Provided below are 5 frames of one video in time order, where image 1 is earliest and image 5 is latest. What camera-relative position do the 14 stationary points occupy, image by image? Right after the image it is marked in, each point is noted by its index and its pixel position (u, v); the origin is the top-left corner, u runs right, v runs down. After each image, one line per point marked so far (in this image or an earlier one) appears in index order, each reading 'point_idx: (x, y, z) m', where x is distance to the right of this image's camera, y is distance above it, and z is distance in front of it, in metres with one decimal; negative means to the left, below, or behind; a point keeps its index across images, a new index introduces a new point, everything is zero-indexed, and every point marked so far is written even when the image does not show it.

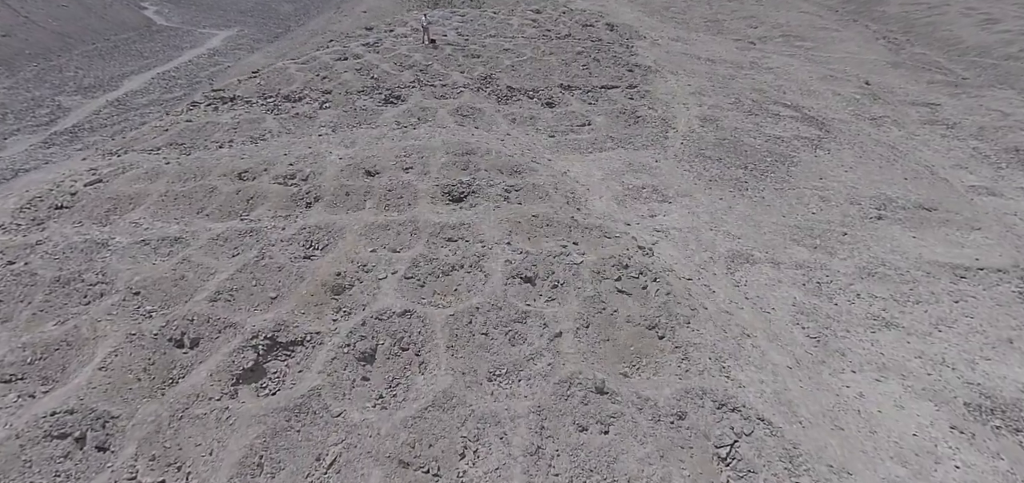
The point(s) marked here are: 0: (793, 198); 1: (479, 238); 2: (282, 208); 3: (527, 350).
0: (+7.5, +1.2, +13.1) m
1: (-0.7, +0.1, +10.2) m
2: (-5.6, +0.8, +11.9) m
3: (+0.2, -1.7, +7.9) m
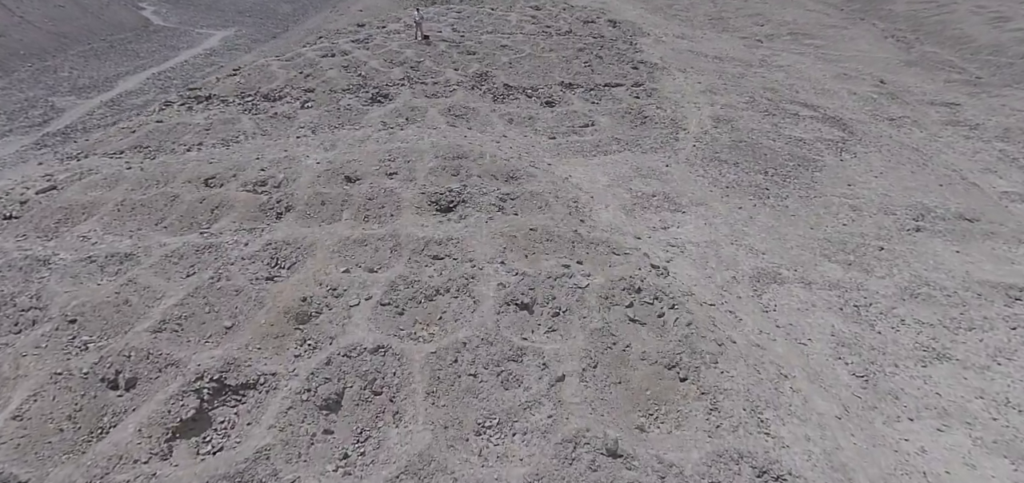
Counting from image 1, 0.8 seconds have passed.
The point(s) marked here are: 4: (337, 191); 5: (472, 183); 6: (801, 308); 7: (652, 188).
0: (+7.4, +0.8, +11.8) m
1: (-0.8, -0.2, +8.8) m
2: (-5.7, +0.5, +10.6) m
3: (+0.1, -2.1, +6.5) m
4: (-4.0, +1.2, +11.3) m
5: (-0.9, +1.3, +11.3) m
6: (+5.3, -1.2, +9.0) m
7: (+3.5, +1.3, +12.2) m
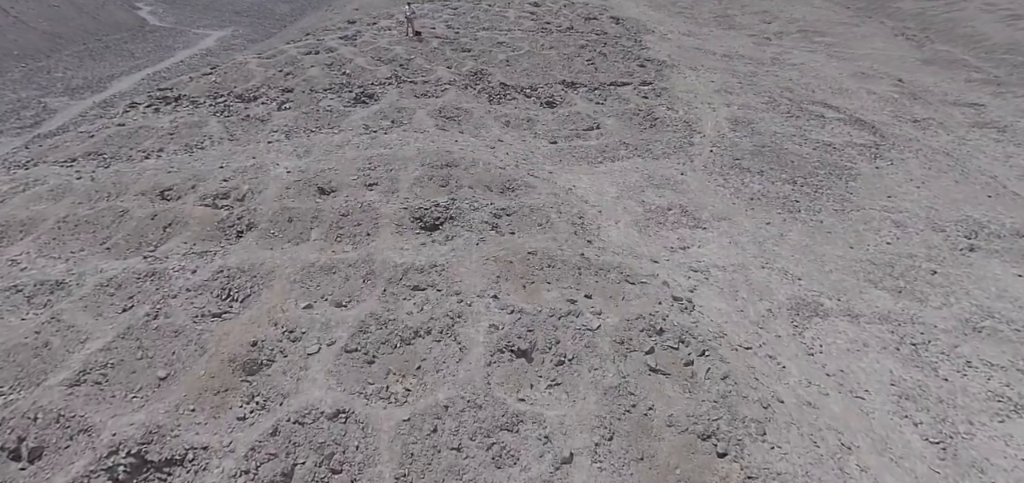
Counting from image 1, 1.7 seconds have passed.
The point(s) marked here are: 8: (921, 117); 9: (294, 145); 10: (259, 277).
0: (+7.3, +0.4, +10.4) m
1: (-0.9, -0.7, +7.4) m
2: (-5.7, 0.0, +9.1) m
3: (+0.1, -2.5, +5.1) m
4: (-4.1, +0.7, +9.8) m
5: (-1.0, +0.9, +9.9) m
6: (+5.2, -1.6, +7.5) m
7: (+3.4, +0.9, +10.8) m
8: (+16.3, +5.0, +19.7) m
9: (-5.4, +2.4, +12.1) m
10: (-4.1, -0.6, +7.9) m
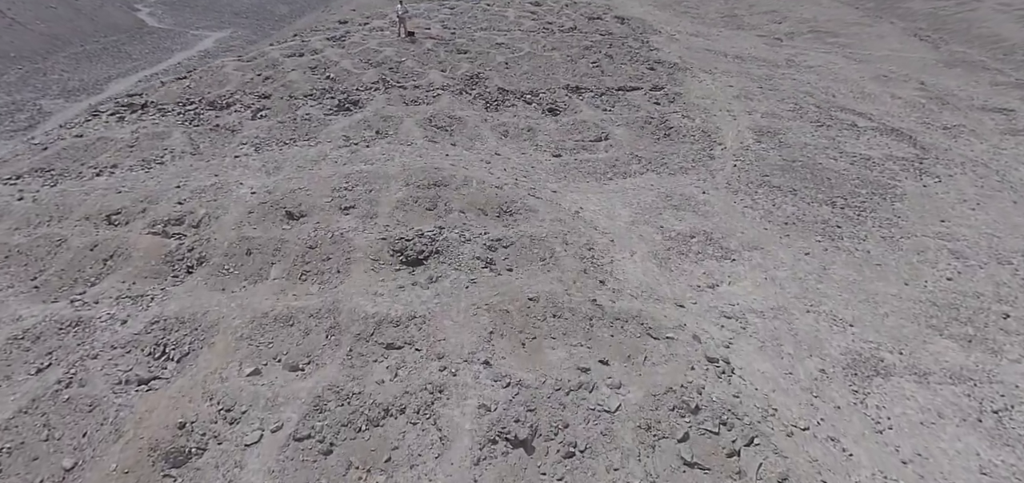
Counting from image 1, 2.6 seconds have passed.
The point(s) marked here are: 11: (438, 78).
0: (+7.3, -0.2, +9.0) m
1: (-0.9, -1.3, +6.0) m
2: (-5.8, -0.6, +7.7) m
3: (0.0, -3.1, +3.7) m
4: (-4.1, +0.1, +8.4) m
5: (-1.0, +0.3, +8.5) m
6: (+5.1, -2.2, +6.1) m
7: (+3.3, +0.3, +9.4) m
8: (+16.3, +4.4, +18.3) m
9: (-5.4, +1.8, +10.7) m
10: (-4.1, -1.2, +6.5) m
11: (-2.3, +5.0, +15.2) m
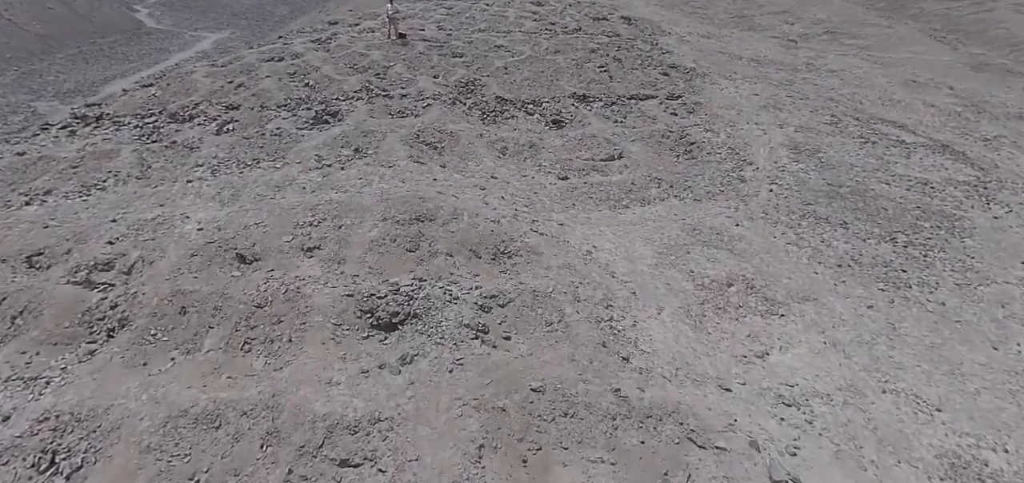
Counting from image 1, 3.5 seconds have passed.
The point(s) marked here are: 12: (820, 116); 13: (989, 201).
0: (+7.2, -0.9, +7.4) m
1: (-0.9, -2.0, +4.4) m
2: (-5.8, -1.3, +6.2) m
3: (0.0, -3.8, +2.1) m
4: (-4.1, -0.6, +6.9) m
5: (-1.1, -0.4, +6.9) m
6: (+5.1, -3.0, +4.5) m
7: (+3.3, -0.4, +7.8) m
8: (+16.3, +3.6, +16.7) m
9: (-5.4, +1.0, +9.1) m
10: (-4.1, -1.9, +4.9) m
11: (-2.3, +4.3, +13.6) m
12: (+7.9, +3.2, +12.7) m
13: (+9.2, +0.8, +9.5) m
